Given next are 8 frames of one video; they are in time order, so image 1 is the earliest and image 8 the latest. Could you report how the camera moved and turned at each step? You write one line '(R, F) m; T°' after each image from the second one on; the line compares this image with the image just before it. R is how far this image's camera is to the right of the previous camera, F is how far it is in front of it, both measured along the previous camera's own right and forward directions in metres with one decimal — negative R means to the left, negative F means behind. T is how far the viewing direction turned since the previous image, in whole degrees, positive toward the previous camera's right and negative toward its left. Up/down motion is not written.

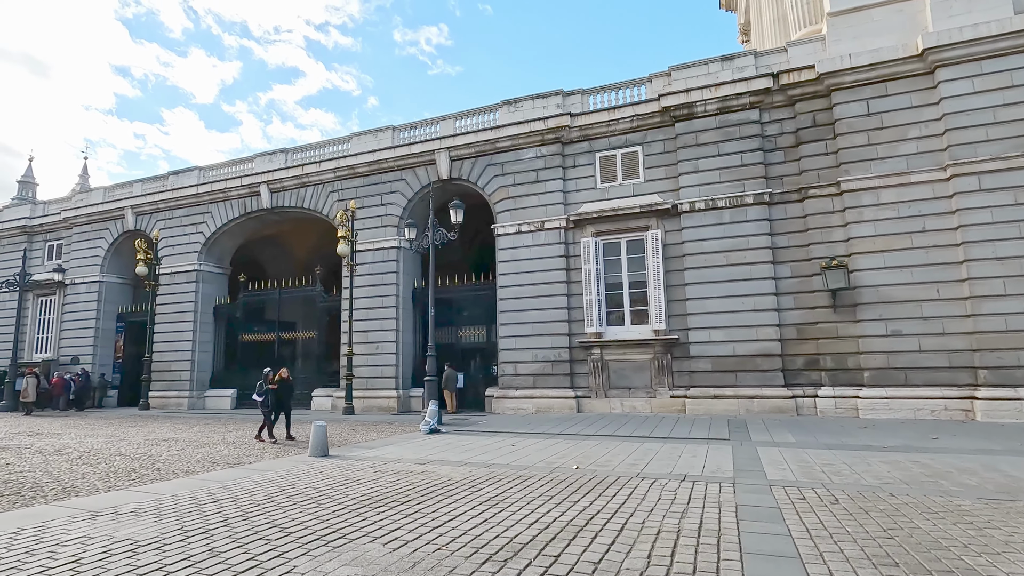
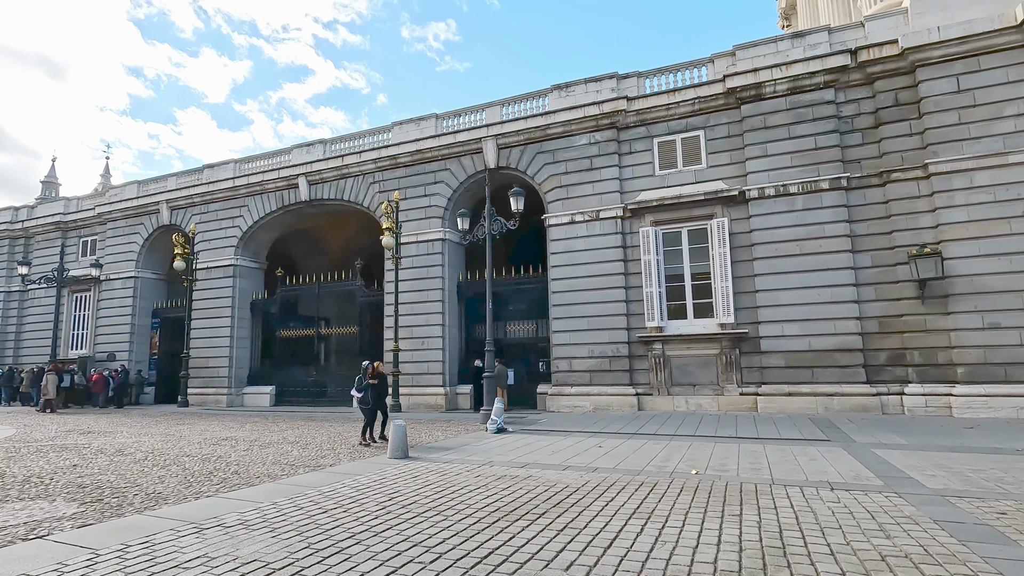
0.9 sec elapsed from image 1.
(-1.4, +0.7) m; -1°
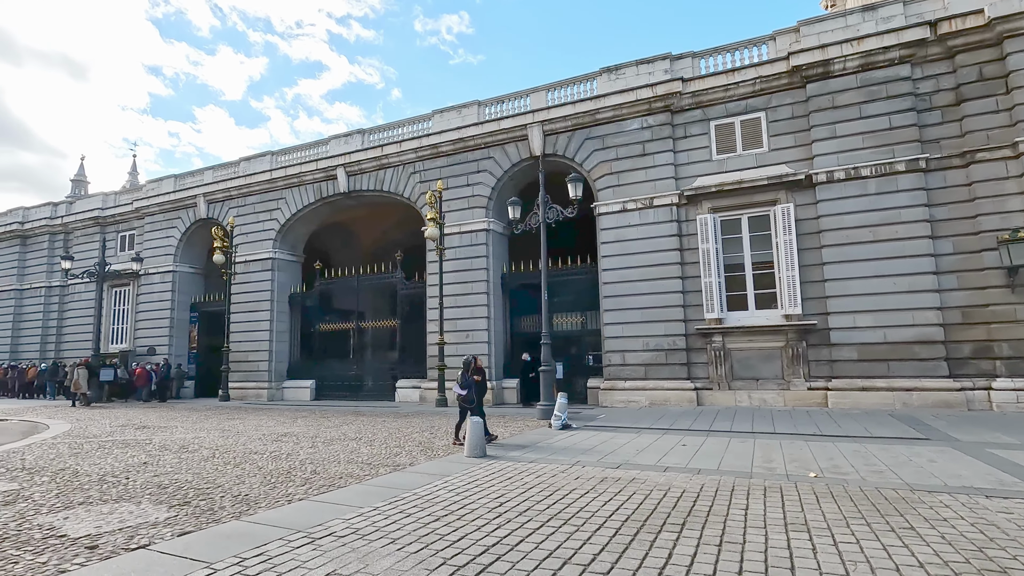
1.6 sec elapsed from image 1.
(-1.0, +0.5) m; -2°
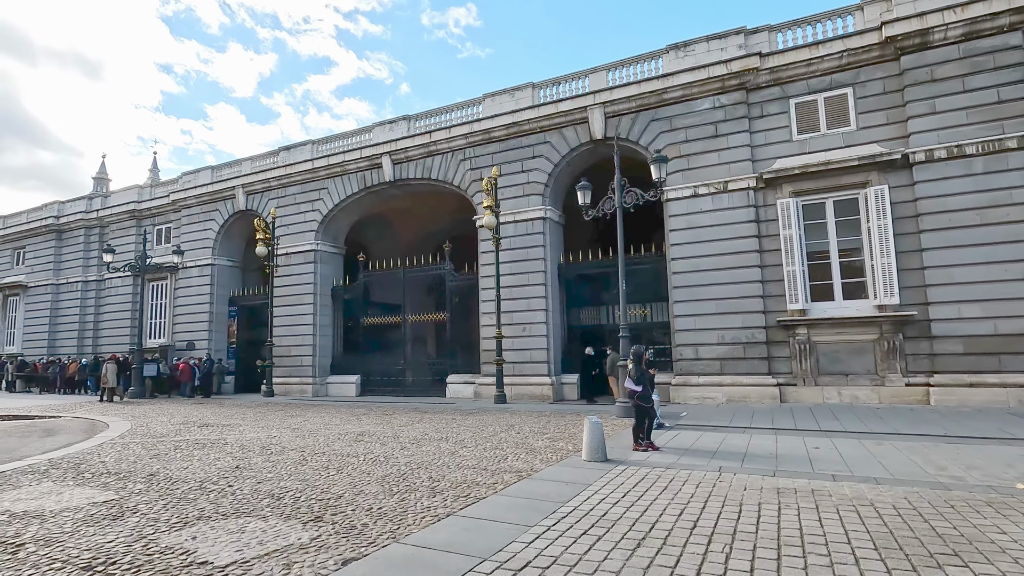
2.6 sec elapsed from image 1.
(-1.6, +0.8) m; -1°
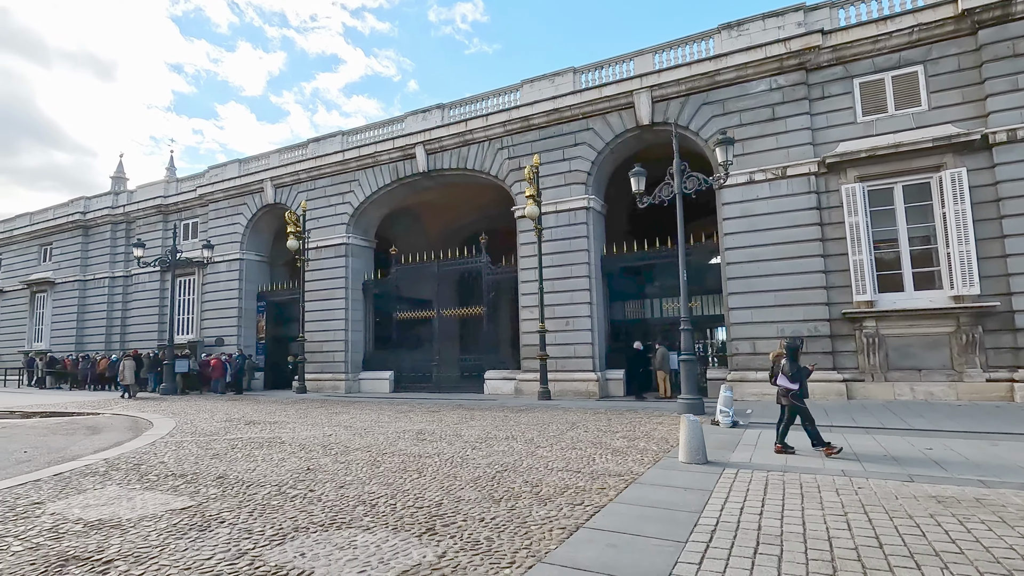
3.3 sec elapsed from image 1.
(-1.0, +0.6) m; -1°
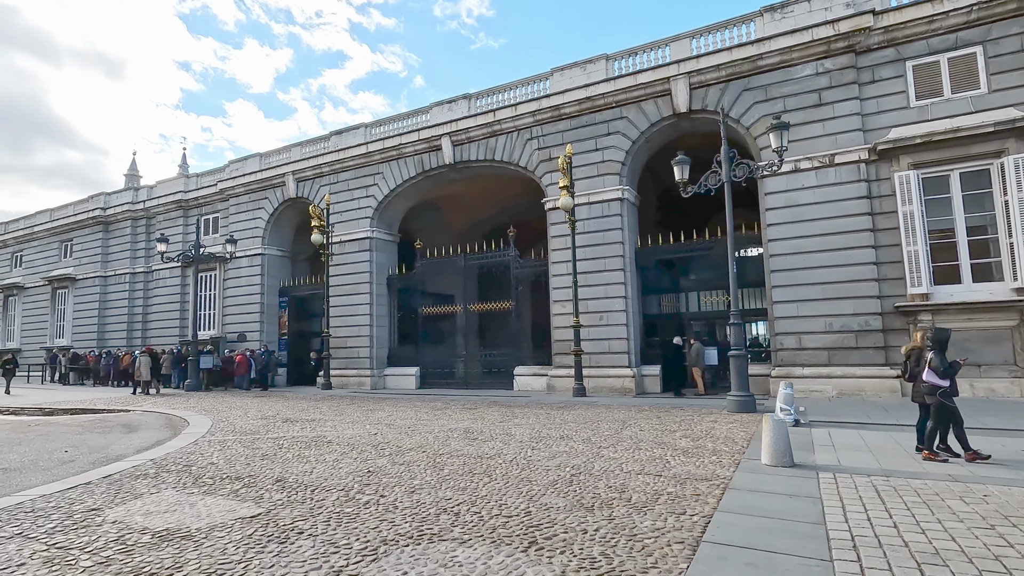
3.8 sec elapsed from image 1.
(-0.8, +0.4) m; -1°
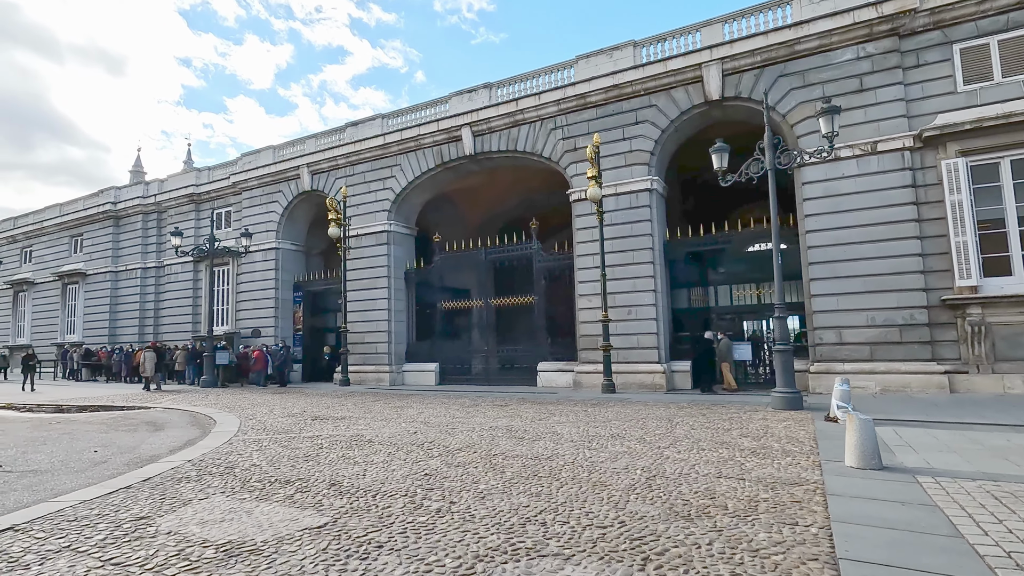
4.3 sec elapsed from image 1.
(-0.7, +0.5) m; 0°
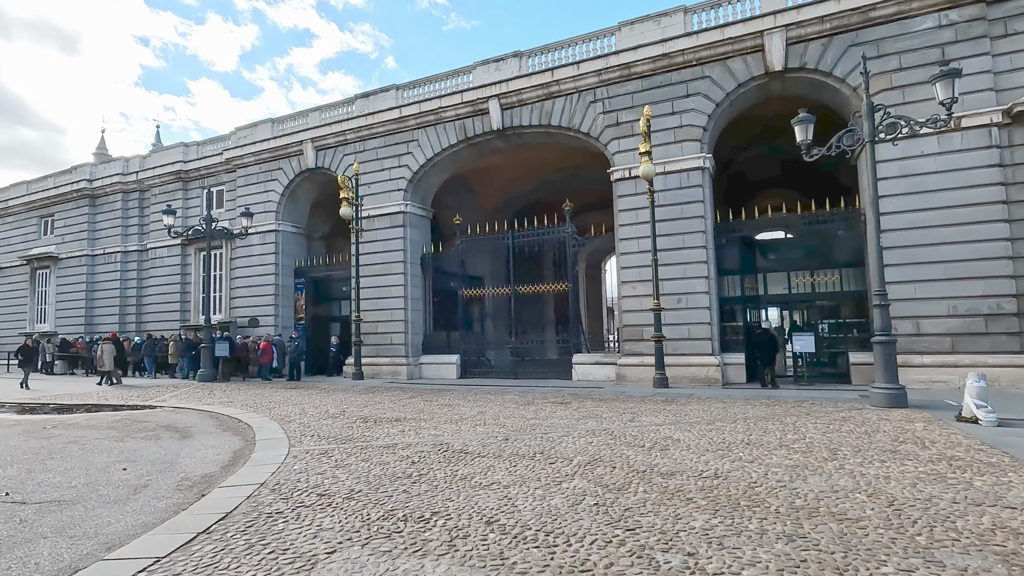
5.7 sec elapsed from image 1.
(-1.9, +1.5) m; +3°
